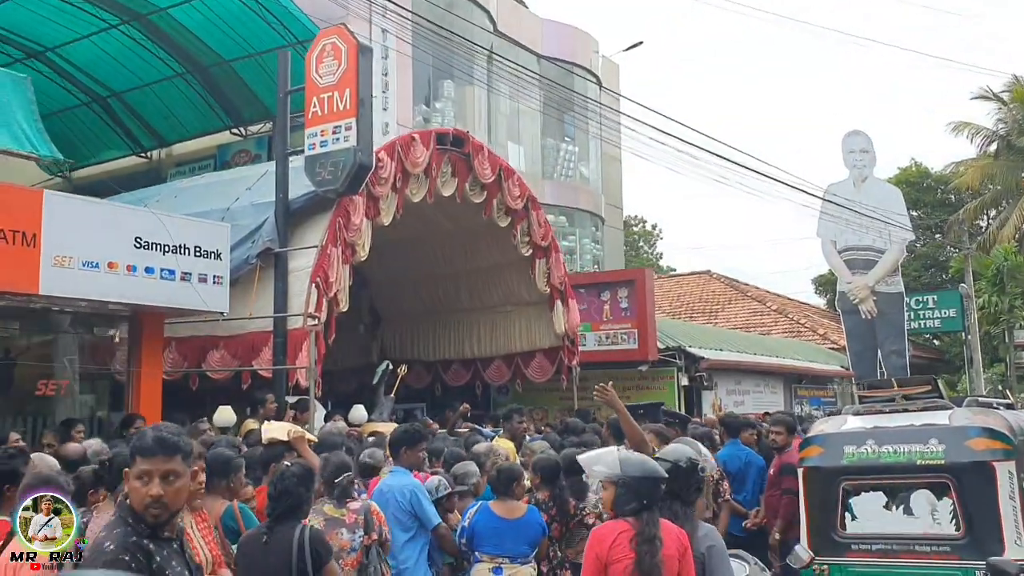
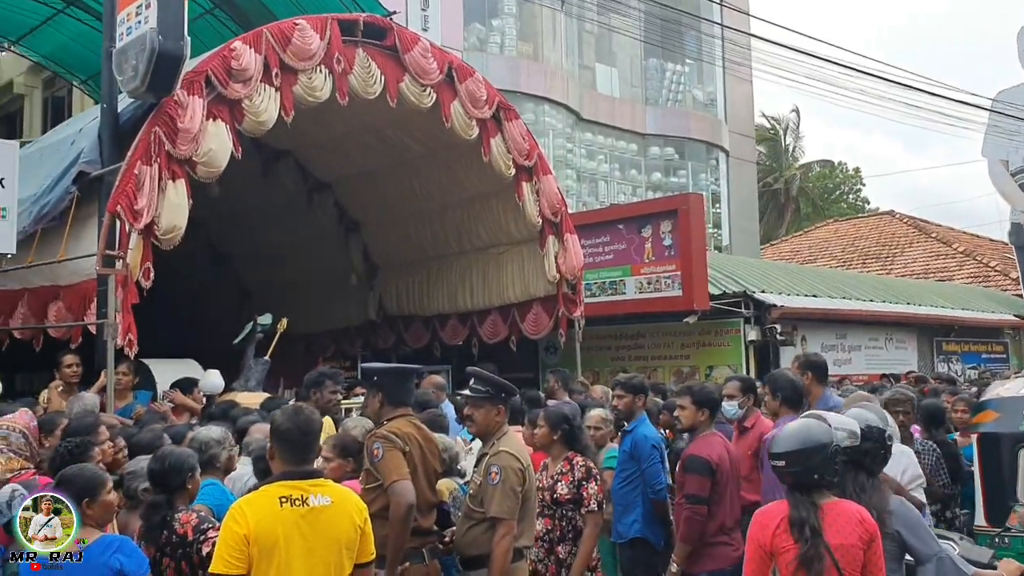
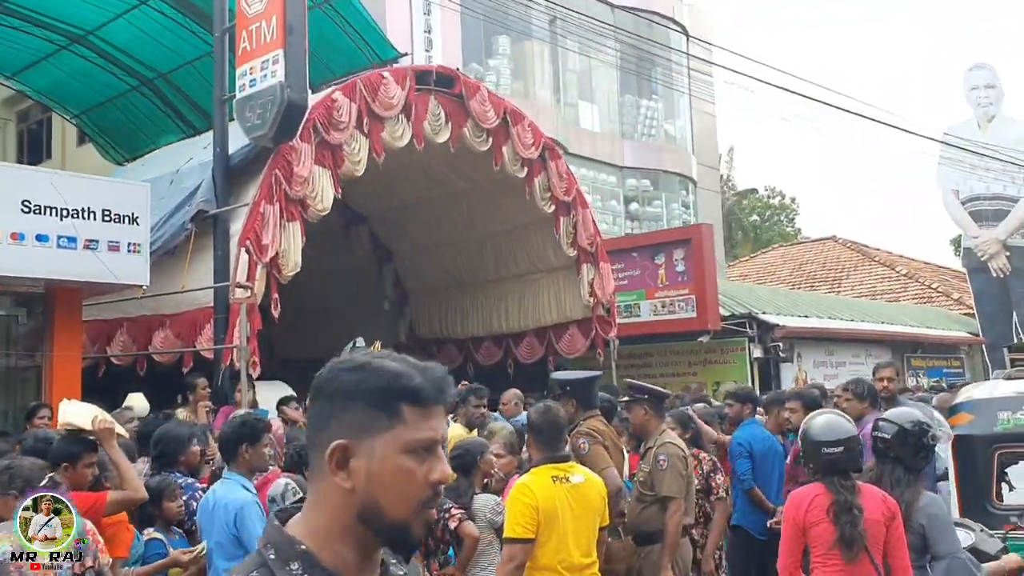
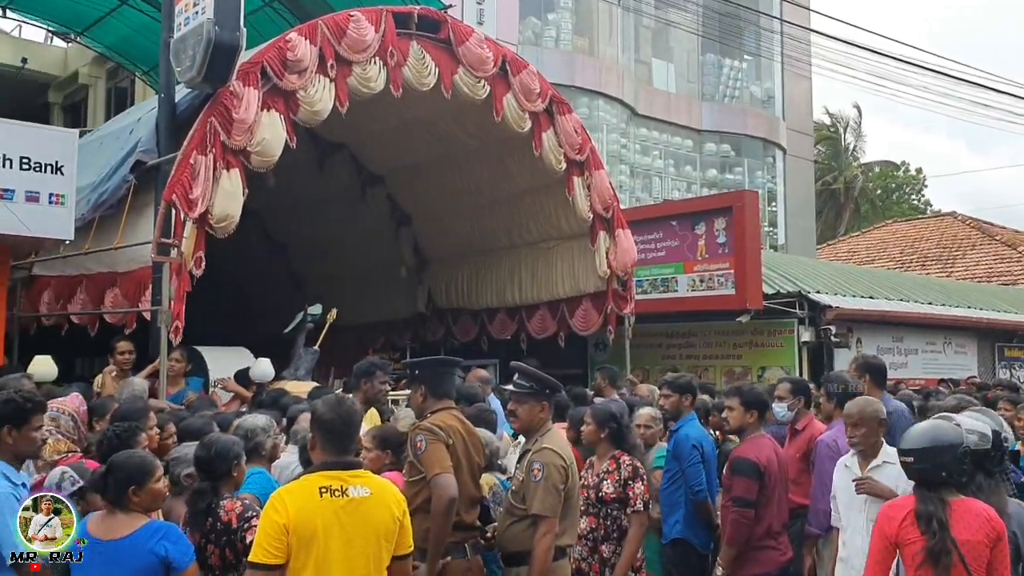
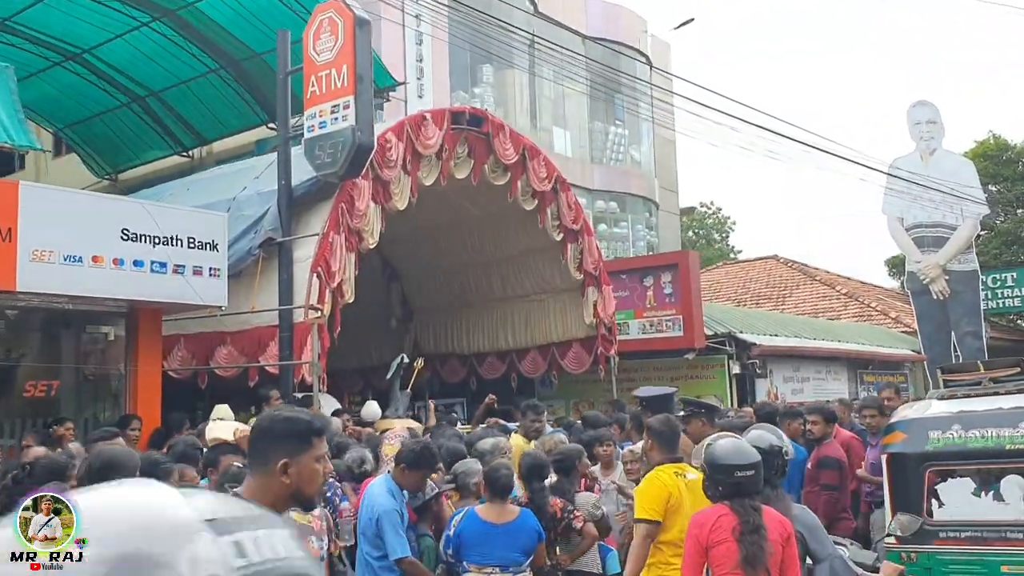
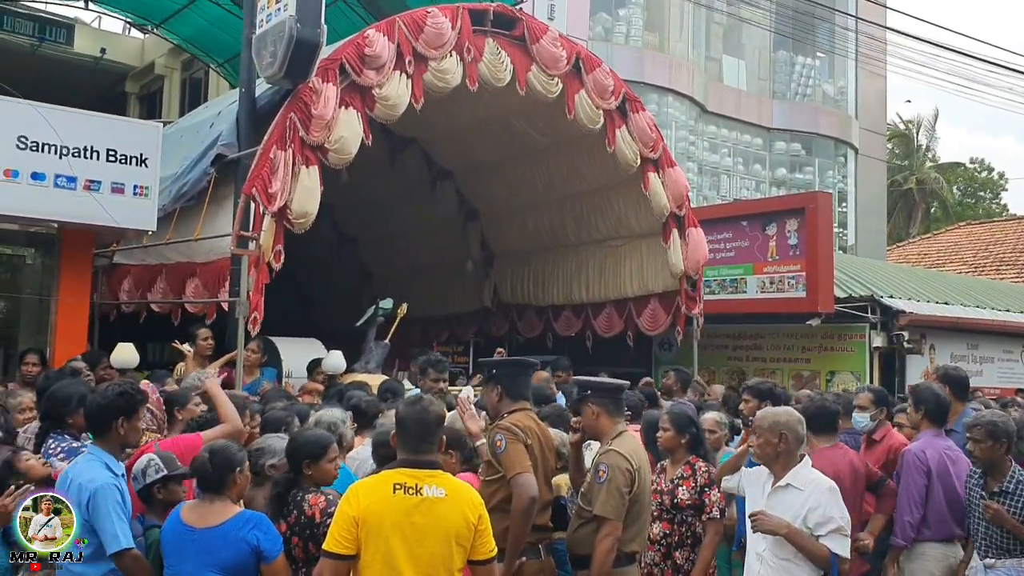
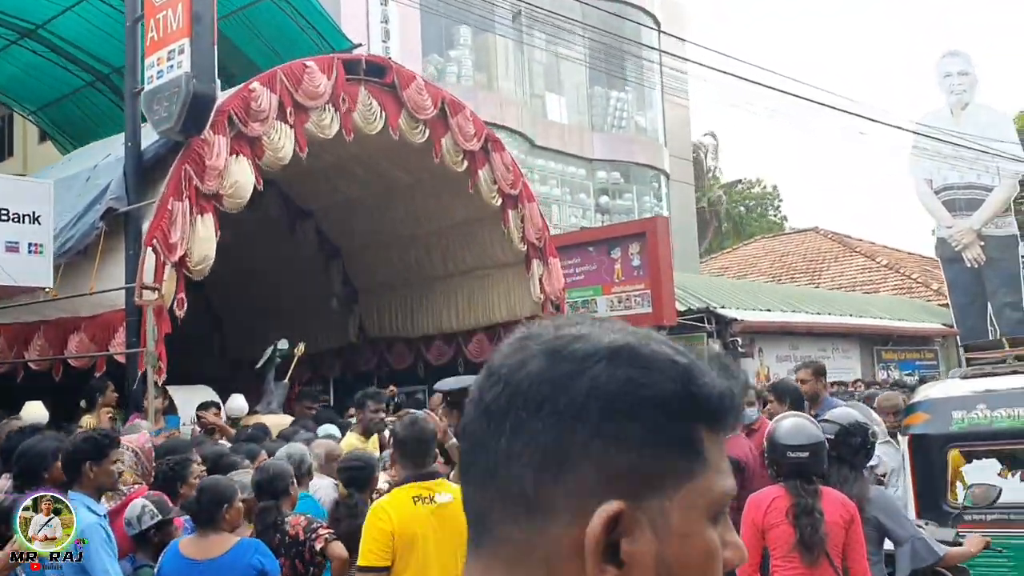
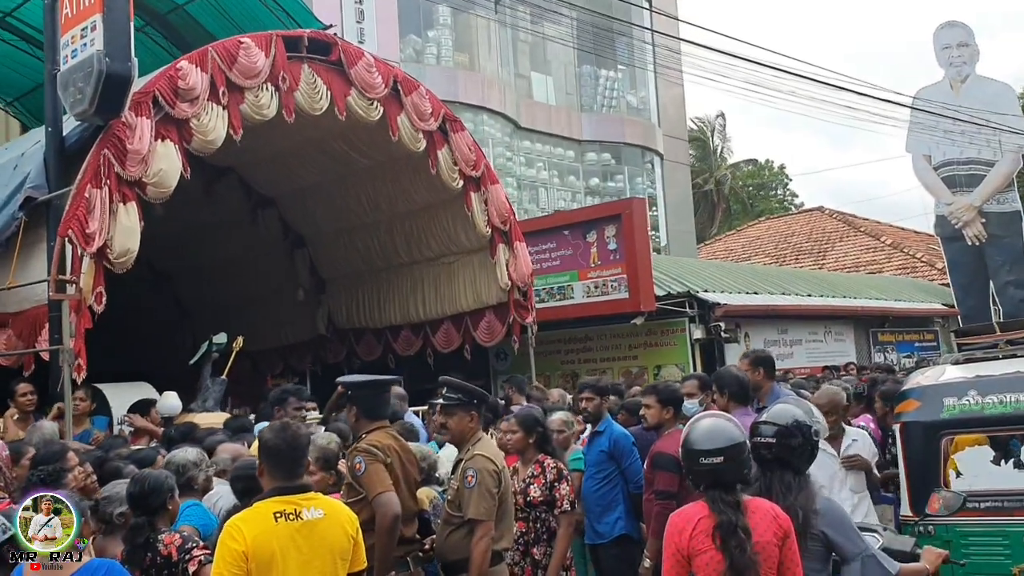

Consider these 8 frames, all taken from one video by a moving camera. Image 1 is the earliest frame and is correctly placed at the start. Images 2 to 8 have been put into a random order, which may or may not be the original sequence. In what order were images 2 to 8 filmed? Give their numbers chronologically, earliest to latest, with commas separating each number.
5, 3, 7, 8, 2, 4, 6
